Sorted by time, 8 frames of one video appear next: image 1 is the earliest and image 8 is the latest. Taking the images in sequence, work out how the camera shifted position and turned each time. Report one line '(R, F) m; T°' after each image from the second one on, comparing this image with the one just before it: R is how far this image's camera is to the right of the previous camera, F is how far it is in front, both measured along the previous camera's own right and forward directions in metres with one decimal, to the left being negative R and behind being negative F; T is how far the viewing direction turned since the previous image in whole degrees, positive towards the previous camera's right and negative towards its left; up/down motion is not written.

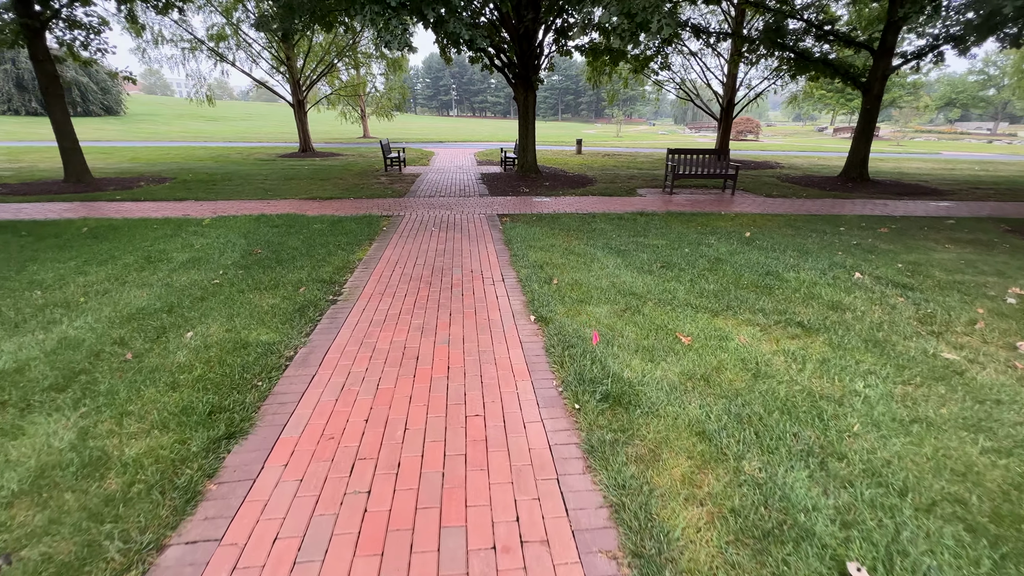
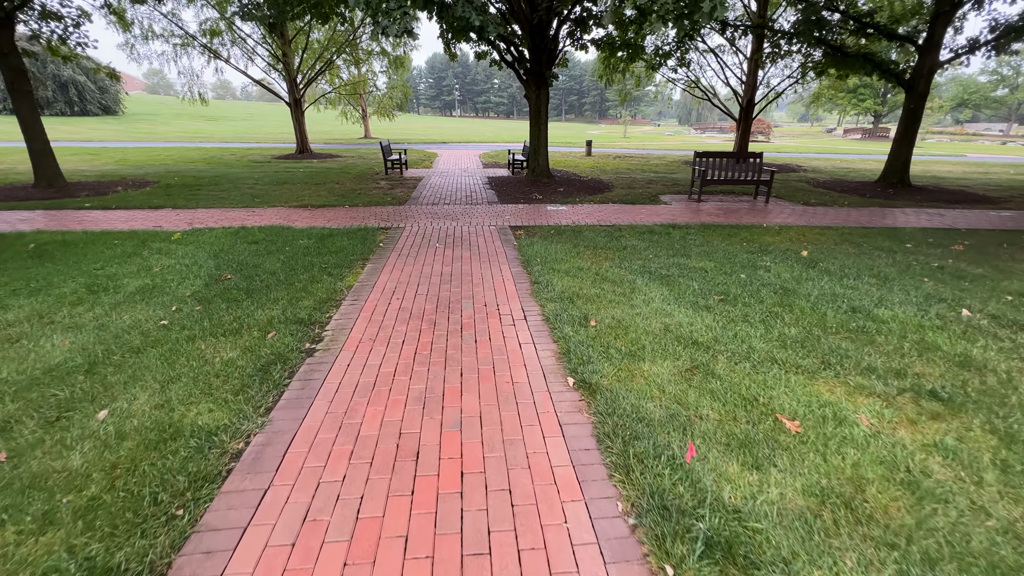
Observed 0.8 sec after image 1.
(-0.2, +1.0) m; 0°
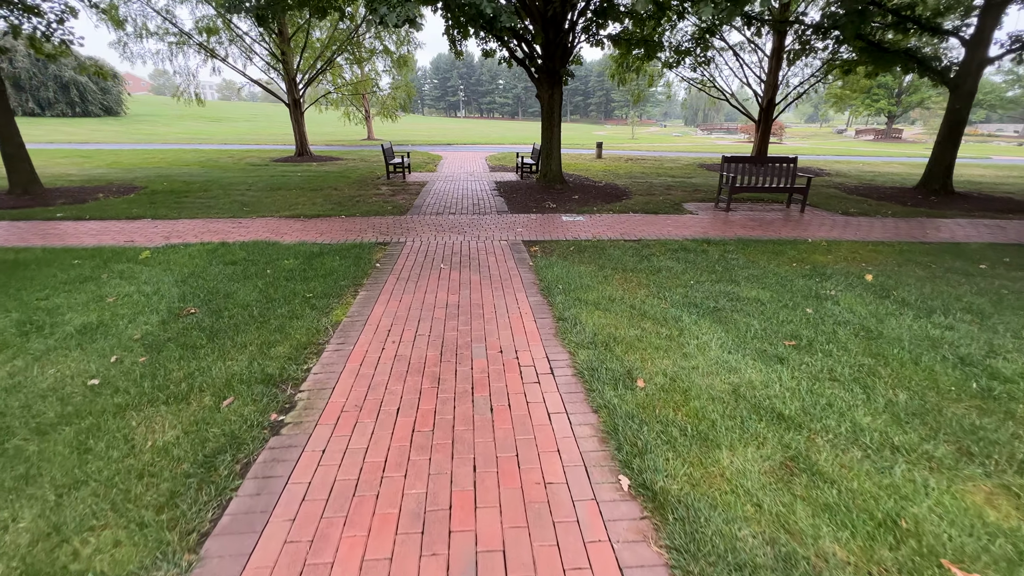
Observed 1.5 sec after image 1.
(-0.1, +0.8) m; -1°
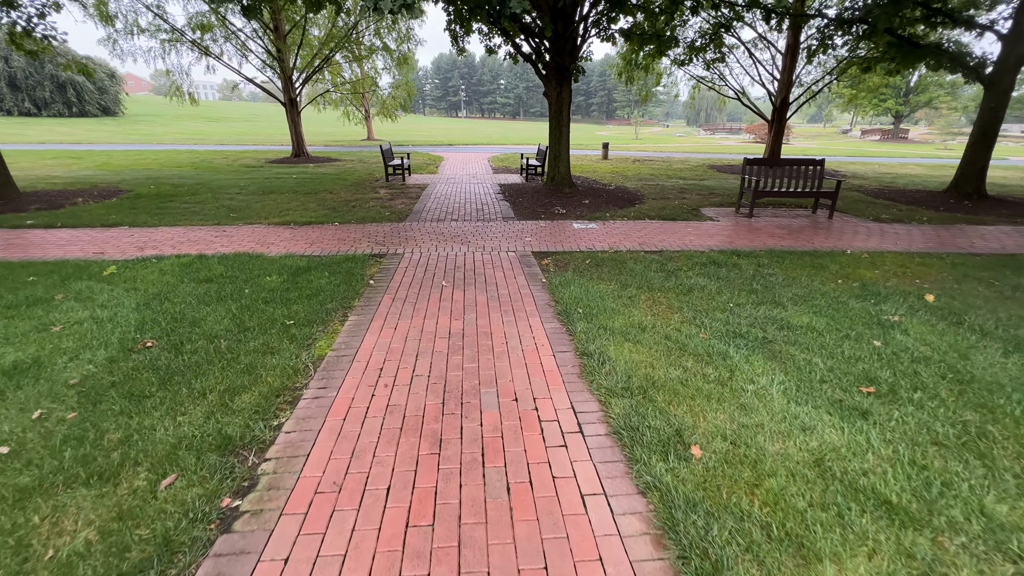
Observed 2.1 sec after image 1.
(-0.1, +0.6) m; 0°
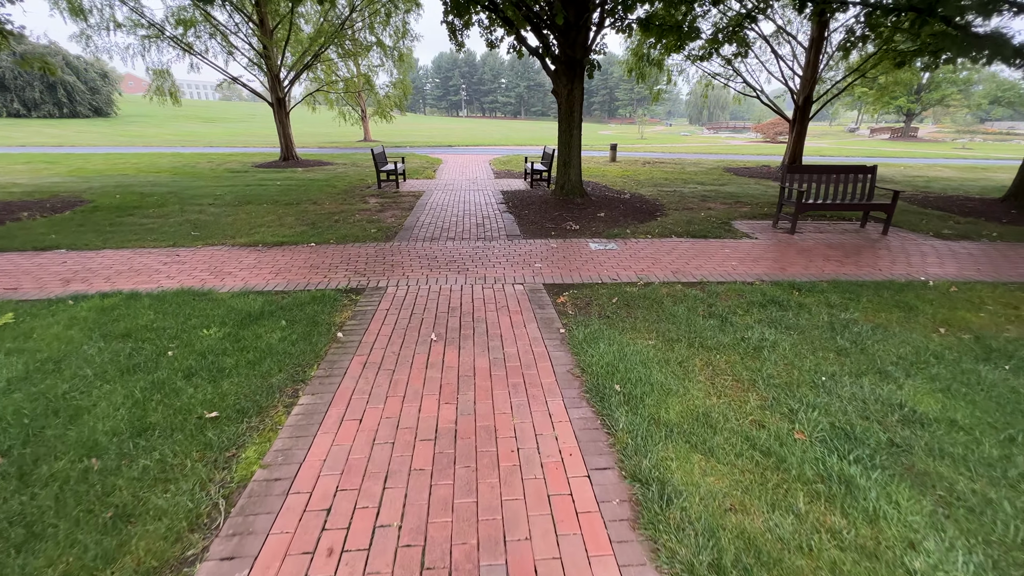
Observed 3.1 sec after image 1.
(-0.1, +1.2) m; 0°
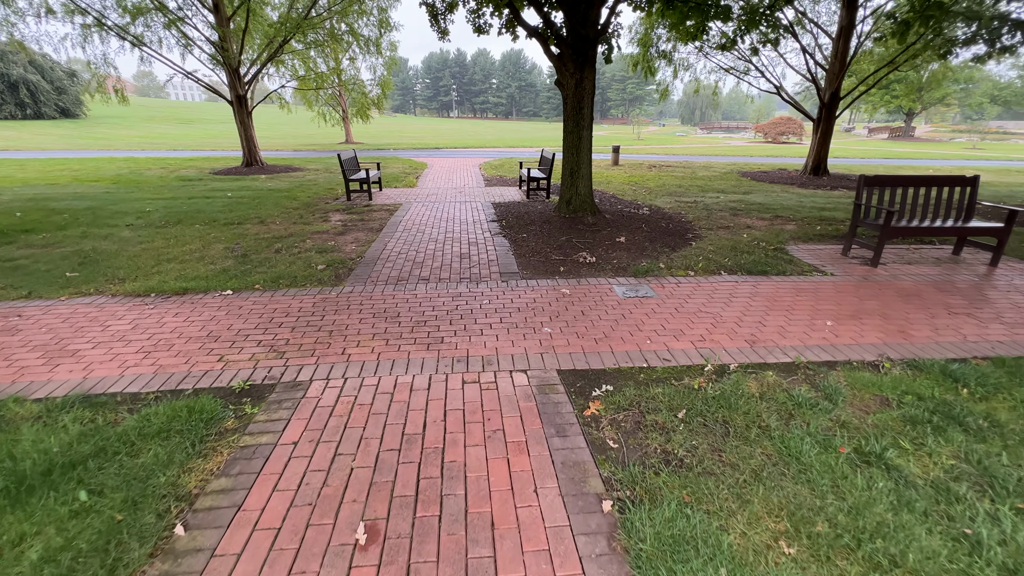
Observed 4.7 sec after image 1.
(0.0, +1.9) m; +1°
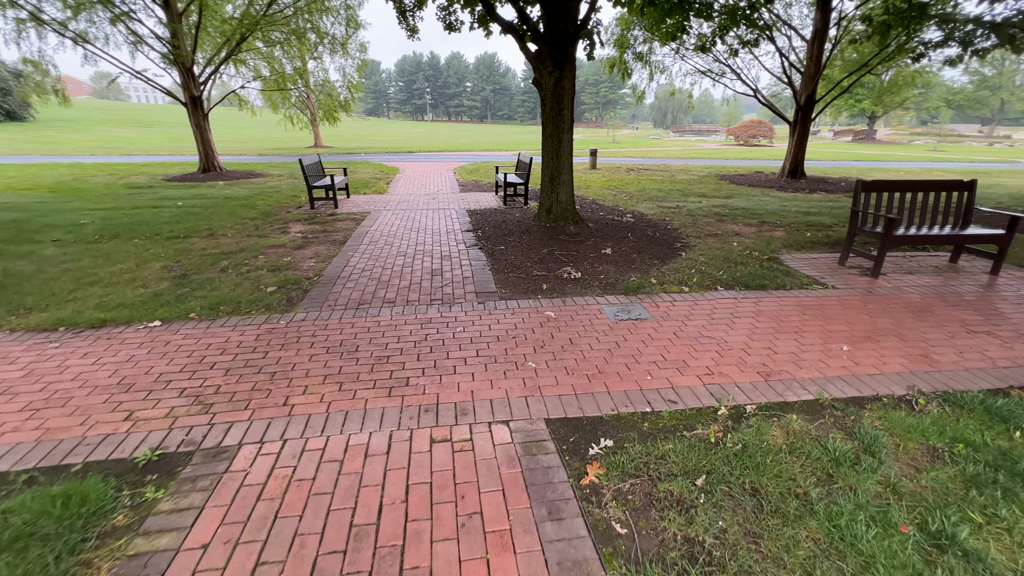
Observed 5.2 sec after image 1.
(0.0, +0.6) m; +3°
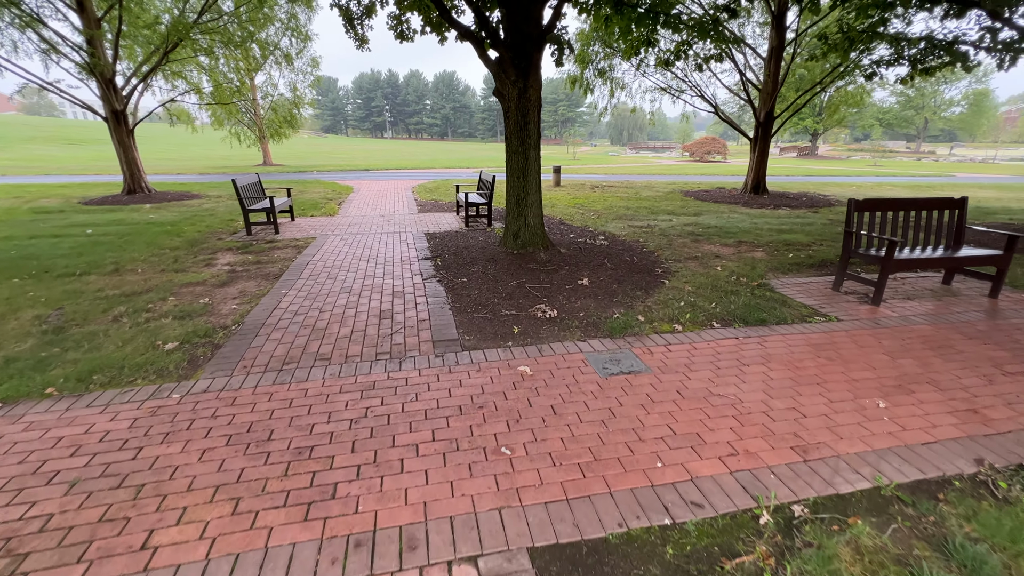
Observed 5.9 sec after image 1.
(0.0, +0.8) m; +4°
